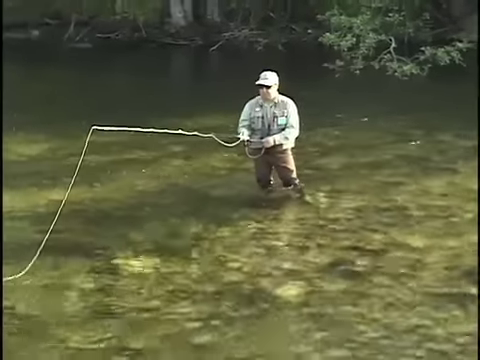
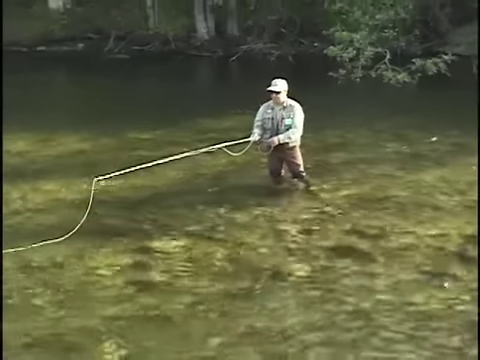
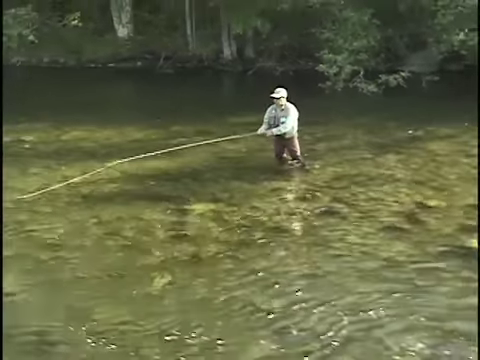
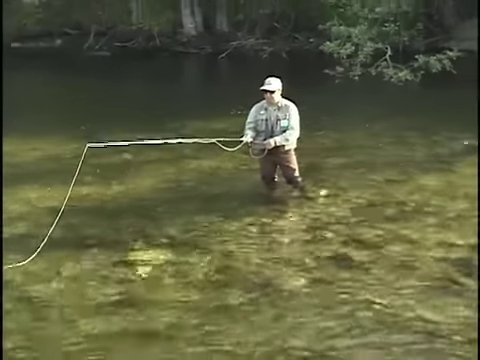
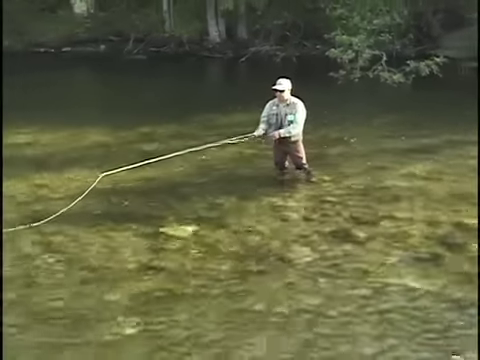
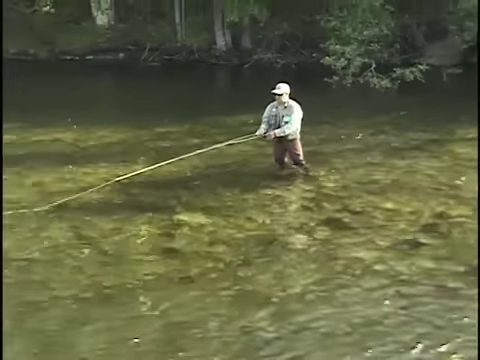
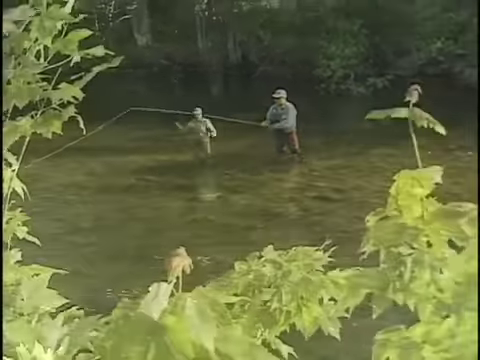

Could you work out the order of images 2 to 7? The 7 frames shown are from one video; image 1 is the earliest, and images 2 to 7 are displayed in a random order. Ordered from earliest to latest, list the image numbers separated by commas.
4, 2, 5, 6, 3, 7
